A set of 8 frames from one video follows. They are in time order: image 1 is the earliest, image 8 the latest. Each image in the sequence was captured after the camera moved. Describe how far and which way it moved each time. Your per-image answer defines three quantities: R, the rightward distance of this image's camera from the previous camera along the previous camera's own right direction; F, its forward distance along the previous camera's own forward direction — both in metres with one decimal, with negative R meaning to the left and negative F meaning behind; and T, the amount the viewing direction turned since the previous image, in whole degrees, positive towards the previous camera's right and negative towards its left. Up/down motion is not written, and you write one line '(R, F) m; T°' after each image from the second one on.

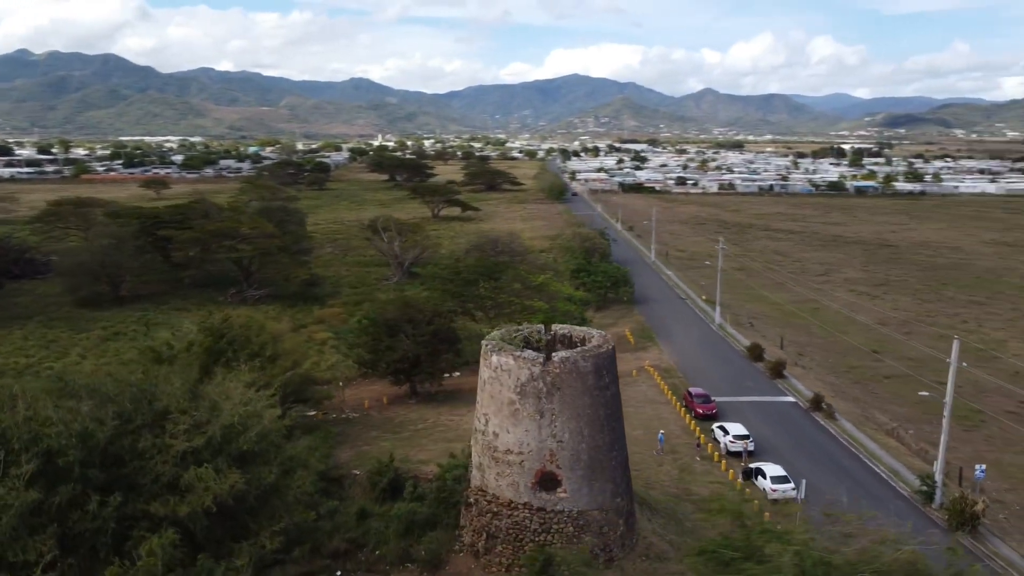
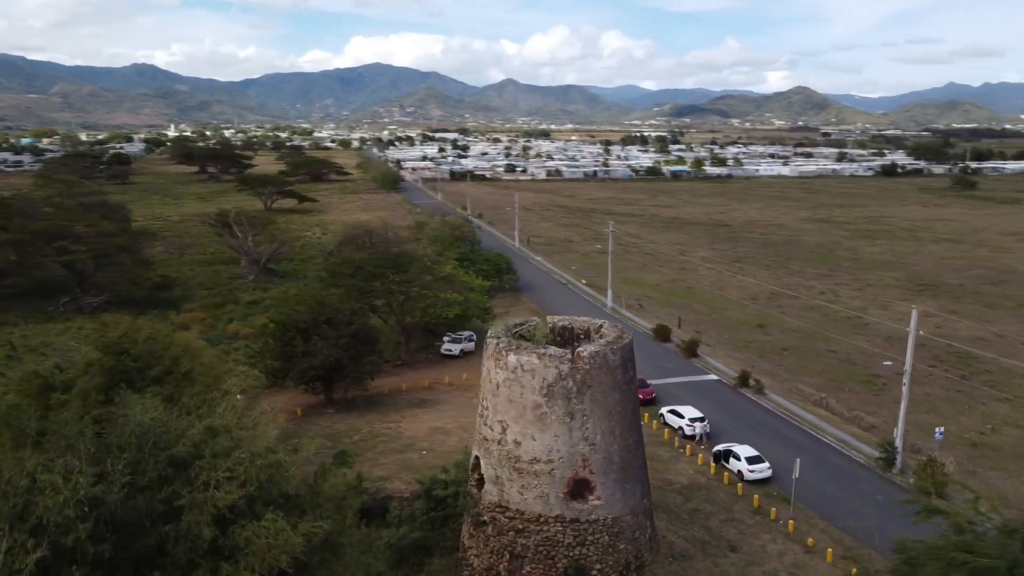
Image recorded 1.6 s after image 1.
(-3.4, +2.1) m; +13°
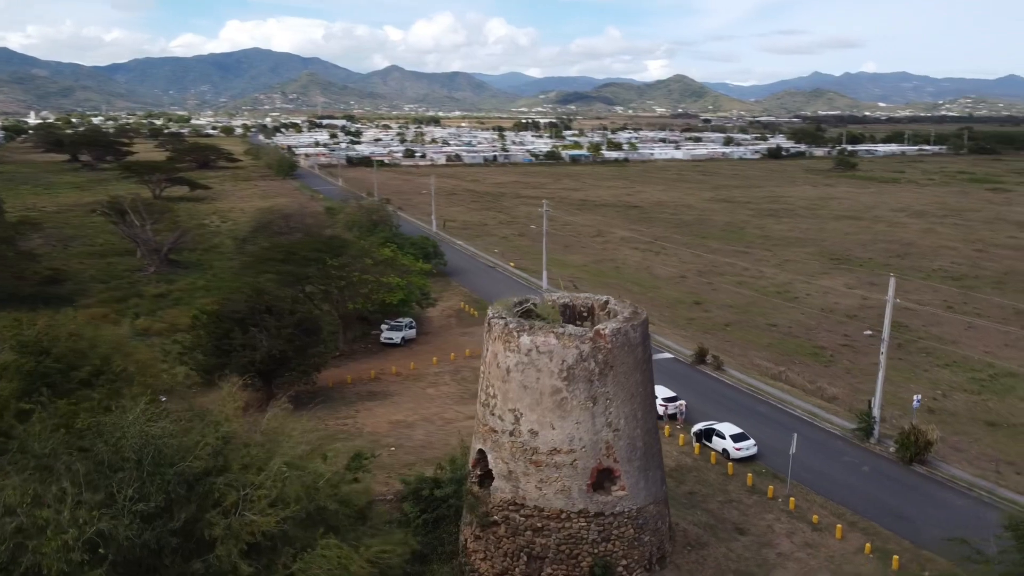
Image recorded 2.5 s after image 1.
(-1.8, +1.5) m; +8°
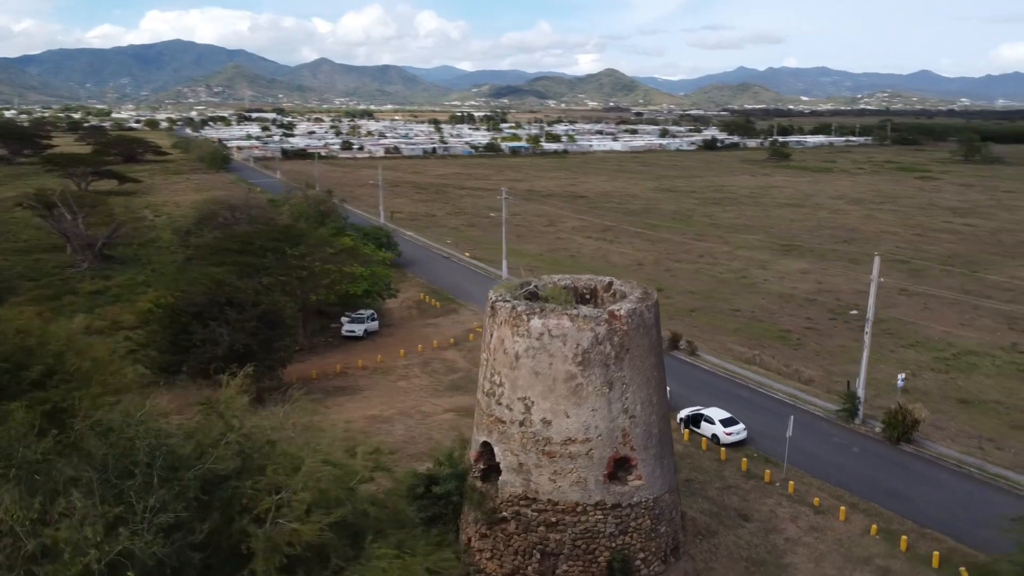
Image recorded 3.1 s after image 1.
(-1.0, +0.9) m; +5°
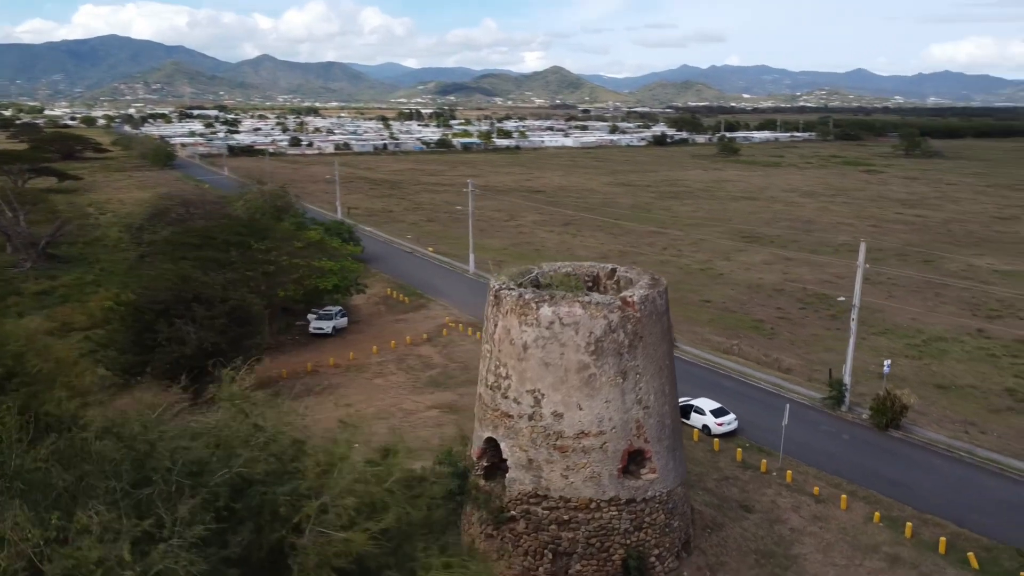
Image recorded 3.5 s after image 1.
(-0.8, +0.6) m; +4°
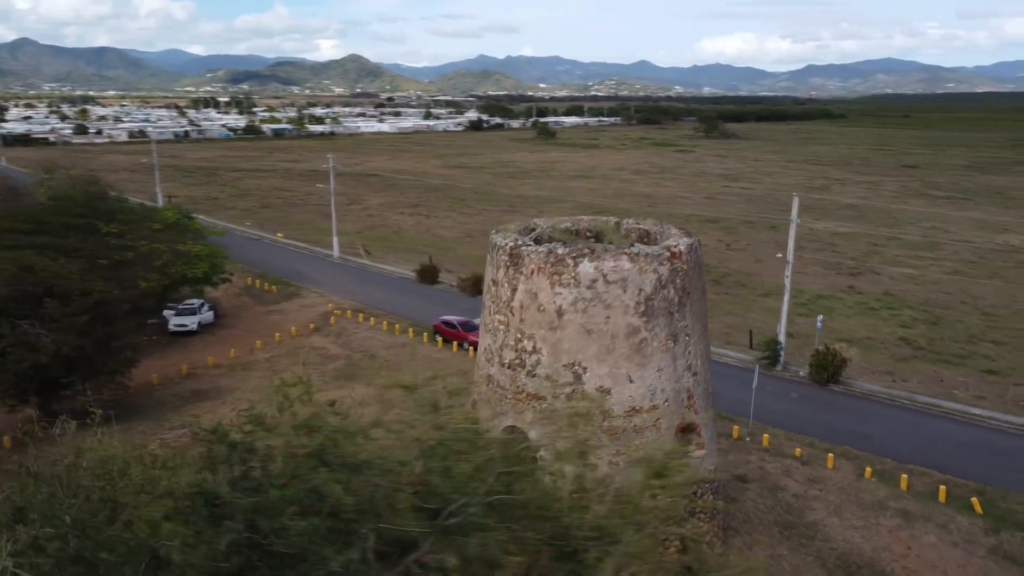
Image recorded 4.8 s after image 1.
(-2.5, +2.3) m; +13°
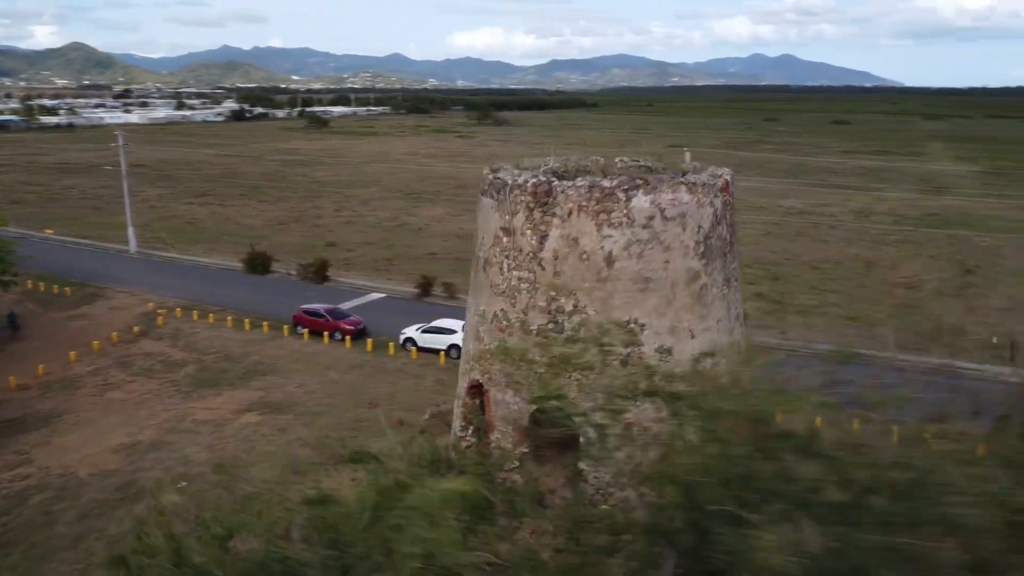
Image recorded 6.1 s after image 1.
(-2.4, +2.3) m; +16°
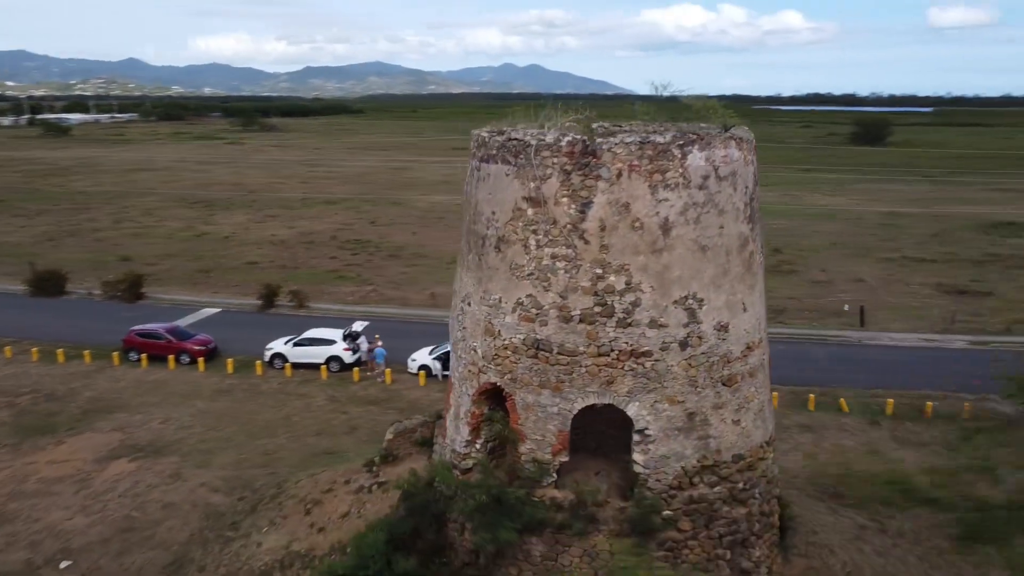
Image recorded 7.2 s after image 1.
(-2.1, +1.6) m; +16°
